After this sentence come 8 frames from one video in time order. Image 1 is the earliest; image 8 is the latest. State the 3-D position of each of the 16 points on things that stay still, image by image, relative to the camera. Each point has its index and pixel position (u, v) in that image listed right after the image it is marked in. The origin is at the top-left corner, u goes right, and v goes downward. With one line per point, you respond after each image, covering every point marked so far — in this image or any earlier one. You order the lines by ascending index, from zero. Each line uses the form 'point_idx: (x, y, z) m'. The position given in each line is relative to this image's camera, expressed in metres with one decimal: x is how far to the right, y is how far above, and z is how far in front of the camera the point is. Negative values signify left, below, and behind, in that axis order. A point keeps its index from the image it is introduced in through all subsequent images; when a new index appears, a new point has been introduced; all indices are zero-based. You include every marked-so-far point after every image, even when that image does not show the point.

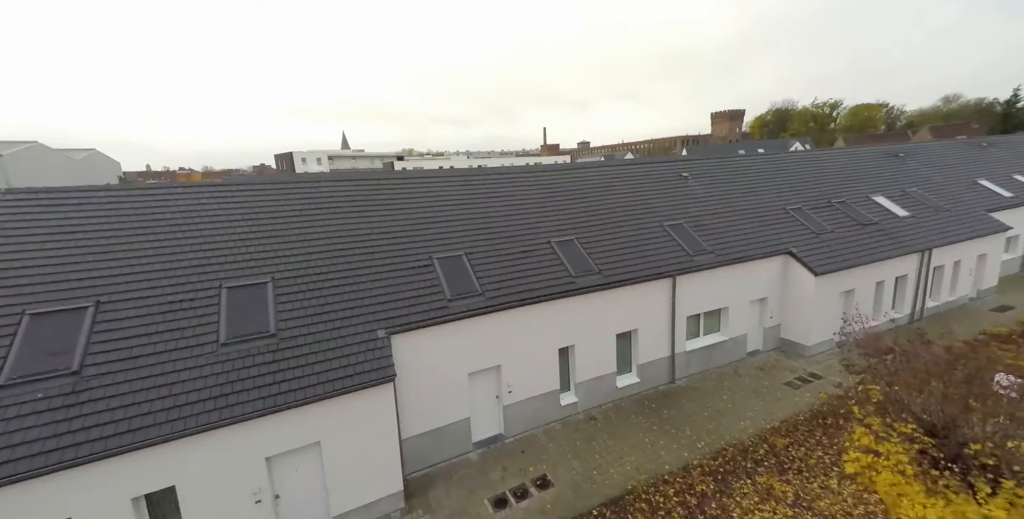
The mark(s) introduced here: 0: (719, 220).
0: (+6.1, +1.2, +12.7) m
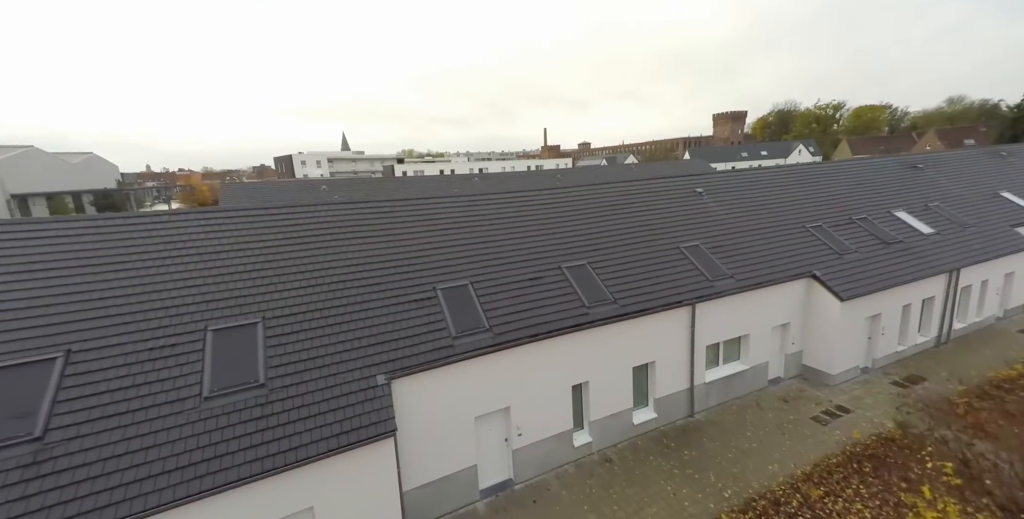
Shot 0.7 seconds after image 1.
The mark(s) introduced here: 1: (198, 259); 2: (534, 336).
0: (+6.3, +0.6, +12.0) m
1: (-5.8, 0.0, +7.9) m
2: (+0.4, -1.5, +8.2) m
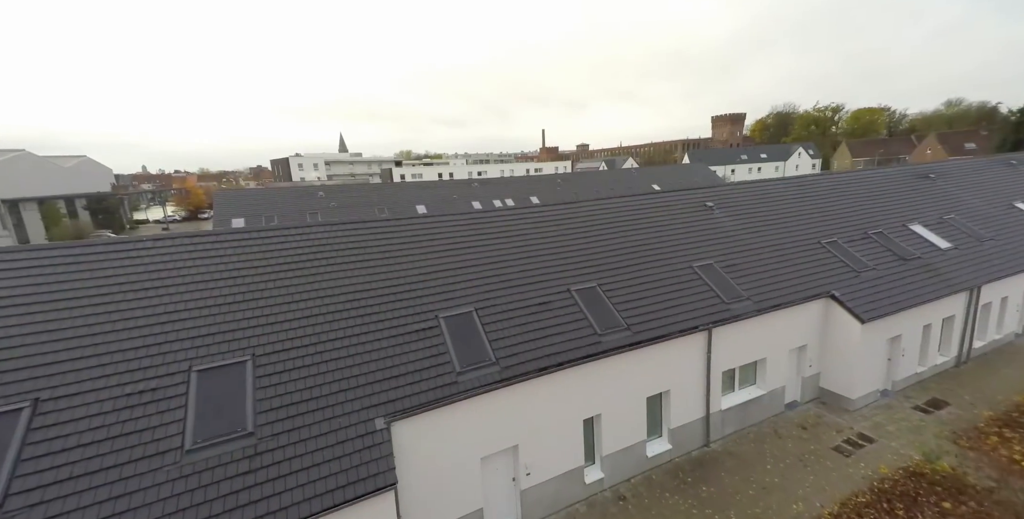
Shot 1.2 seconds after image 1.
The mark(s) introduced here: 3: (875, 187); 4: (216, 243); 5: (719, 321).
0: (+6.5, +0.1, +11.5) m
1: (-5.6, -0.5, +7.3) m
2: (+0.6, -2.0, +7.6) m
3: (+14.0, +2.8, +16.6) m
4: (-5.9, +0.2, +8.4) m
5: (+4.6, -1.4, +9.4) m
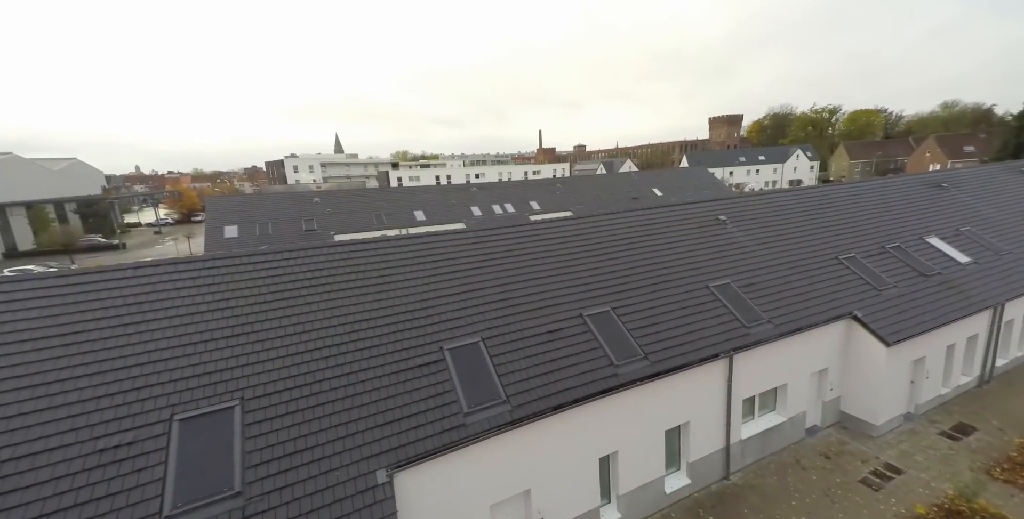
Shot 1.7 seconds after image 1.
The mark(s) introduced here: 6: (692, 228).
0: (+6.6, -0.4, +11.0) m
1: (-5.4, -1.0, +6.7) m
2: (+0.8, -2.5, +7.1) m
3: (+14.2, +2.3, +16.1) m
4: (-5.7, -0.3, +7.8) m
5: (+4.8, -1.8, +8.9) m
6: (+5.2, +0.9, +12.3) m
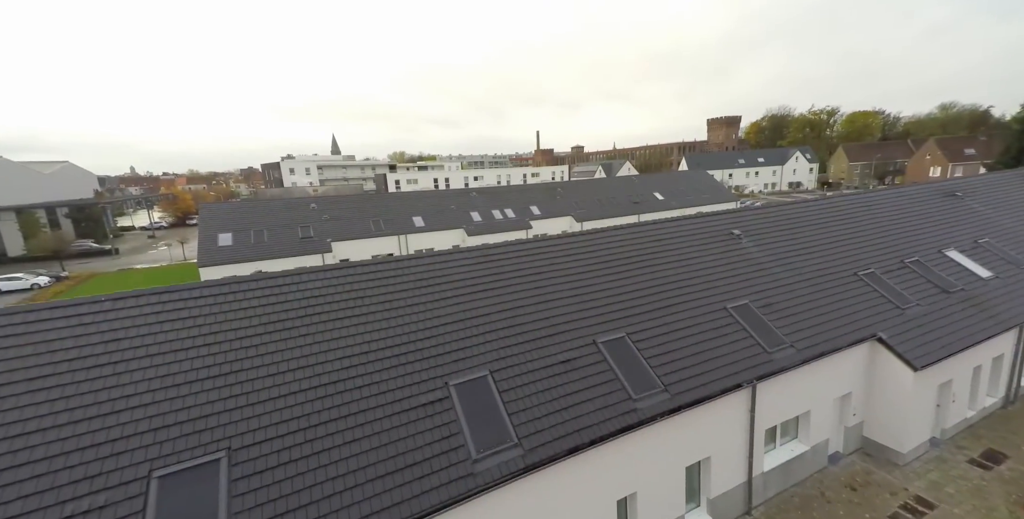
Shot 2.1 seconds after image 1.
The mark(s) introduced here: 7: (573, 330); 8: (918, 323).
0: (+6.8, -0.8, +10.5) m
1: (-5.3, -1.5, +6.1) m
2: (+1.0, -2.9, +6.5) m
3: (+14.3, +1.9, +15.7) m
4: (-5.5, -0.7, +7.2) m
5: (+4.9, -2.3, +8.4) m
6: (+5.3, +0.5, +11.8) m
7: (+1.2, -1.4, +8.4) m
8: (+10.0, -1.6, +10.5) m
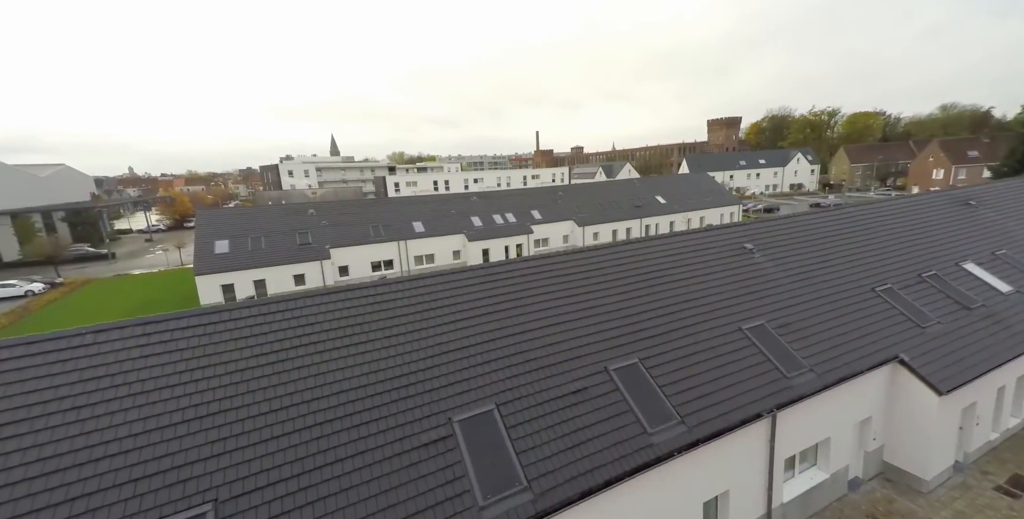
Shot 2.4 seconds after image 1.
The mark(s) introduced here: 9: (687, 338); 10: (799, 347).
0: (+6.9, -1.2, +10.1) m
1: (-5.1, -1.9, +5.7) m
2: (+1.1, -3.3, +6.1) m
3: (+14.4, +1.5, +15.3) m
4: (-5.4, -1.2, +6.8) m
5: (+5.1, -2.7, +8.0) m
6: (+5.5, 0.0, +11.4) m
7: (+1.3, -1.8, +8.0) m
8: (+10.1, -2.0, +10.1) m
9: (+3.6, -1.6, +8.8) m
10: (+6.2, -1.9, +9.2) m
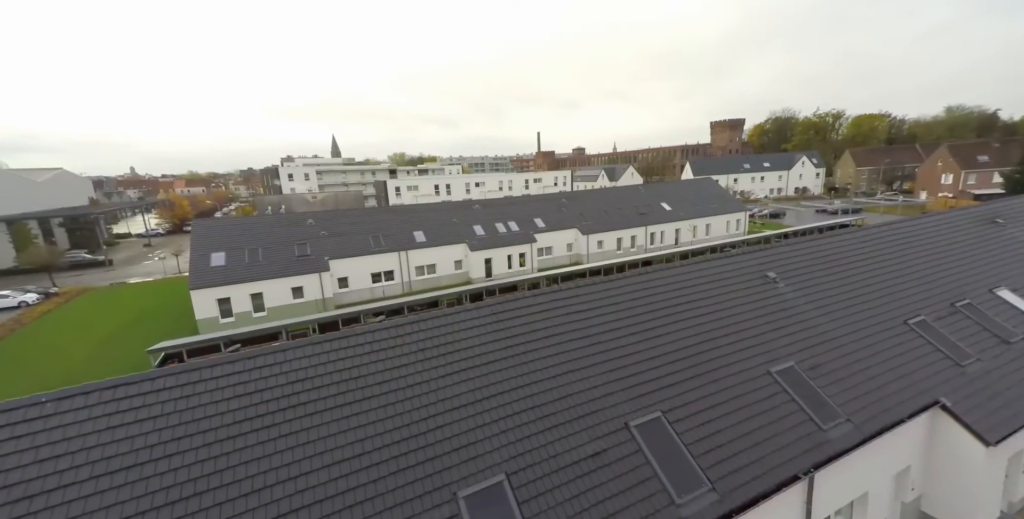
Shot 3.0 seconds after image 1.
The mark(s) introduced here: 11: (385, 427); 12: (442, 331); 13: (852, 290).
0: (+7.1, -2.0, +9.4) m
1: (-4.9, -2.7, +5.0) m
2: (+1.3, -4.1, +5.4) m
3: (+14.6, +0.7, +14.5) m
4: (-5.2, -1.9, +6.1) m
5: (+5.3, -3.4, +7.3) m
6: (+5.7, -0.7, +10.7) m
7: (+1.5, -2.6, +7.3) m
8: (+10.3, -2.7, +9.3) m
9: (+3.8, -2.4, +8.1) m
10: (+6.4, -2.6, +8.5) m
11: (-1.9, -2.5, +6.4) m
12: (-1.3, -1.3, +8.1) m
13: (+9.1, -0.8, +11.3) m
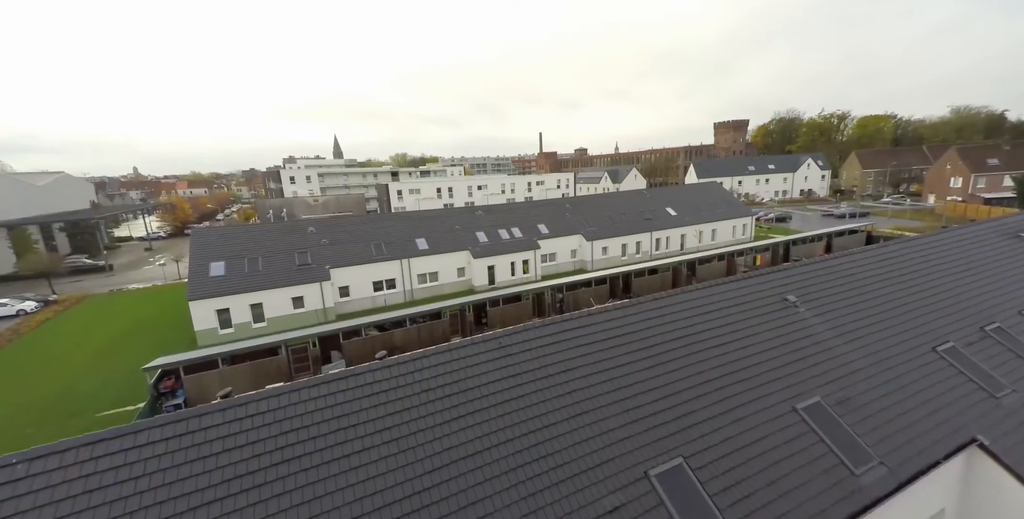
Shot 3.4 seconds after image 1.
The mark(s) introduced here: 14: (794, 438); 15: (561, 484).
0: (+7.3, -2.6, +8.9) m
1: (-4.8, -3.2, +4.5) m
2: (+1.4, -4.6, +4.9) m
3: (+14.8, +0.2, +14.0) m
4: (-5.0, -2.5, +5.6) m
5: (+5.4, -4.0, +6.8) m
6: (+5.8, -1.3, +10.2) m
7: (+1.7, -3.1, +6.8) m
8: (+10.5, -3.3, +8.8) m
9: (+4.0, -3.0, +7.6) m
10: (+6.5, -3.2, +7.9) m
11: (-1.7, -3.0, +5.9) m
12: (-1.1, -1.9, +7.7) m
13: (+9.3, -1.4, +10.8) m
14: (+5.1, -3.2, +7.6) m
15: (+0.7, -3.3, +6.4) m
